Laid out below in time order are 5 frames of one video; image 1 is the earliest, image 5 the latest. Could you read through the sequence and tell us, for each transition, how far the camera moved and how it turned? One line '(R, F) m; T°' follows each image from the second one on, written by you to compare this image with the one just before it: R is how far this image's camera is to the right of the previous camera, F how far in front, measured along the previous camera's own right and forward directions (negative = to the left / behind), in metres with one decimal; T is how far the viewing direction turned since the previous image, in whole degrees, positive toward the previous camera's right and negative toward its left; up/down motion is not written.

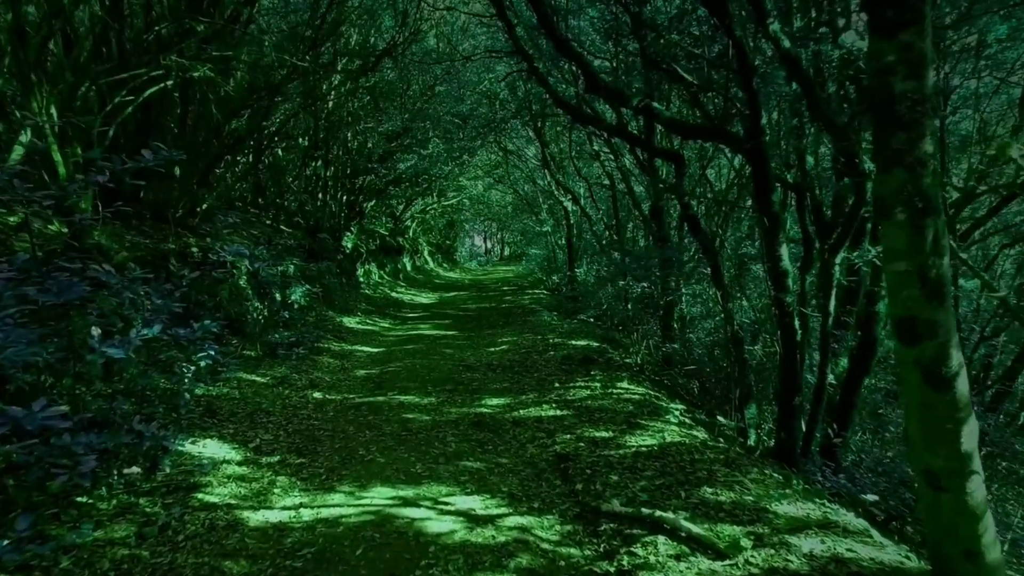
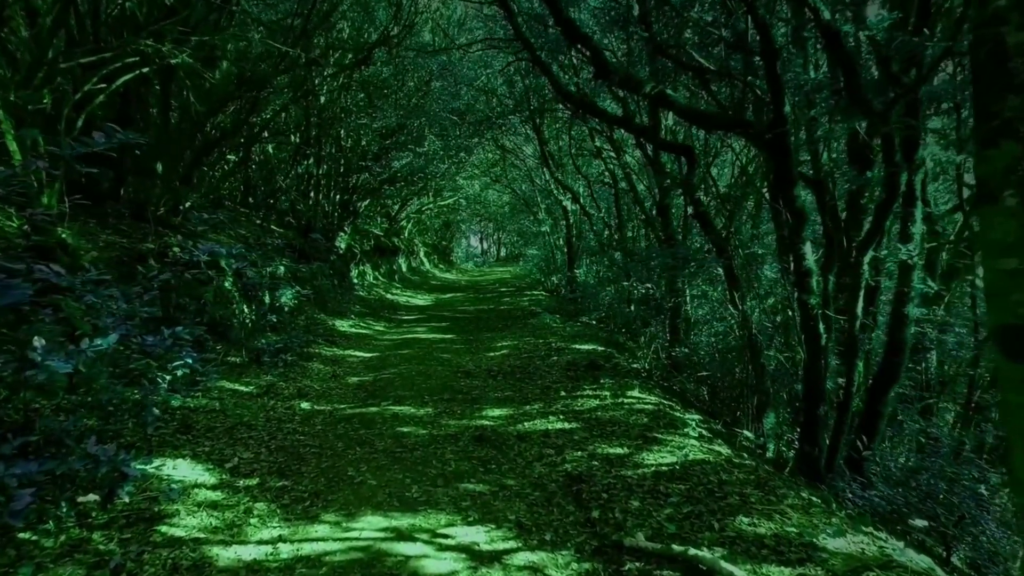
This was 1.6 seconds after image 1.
(-0.1, +0.6) m; 0°
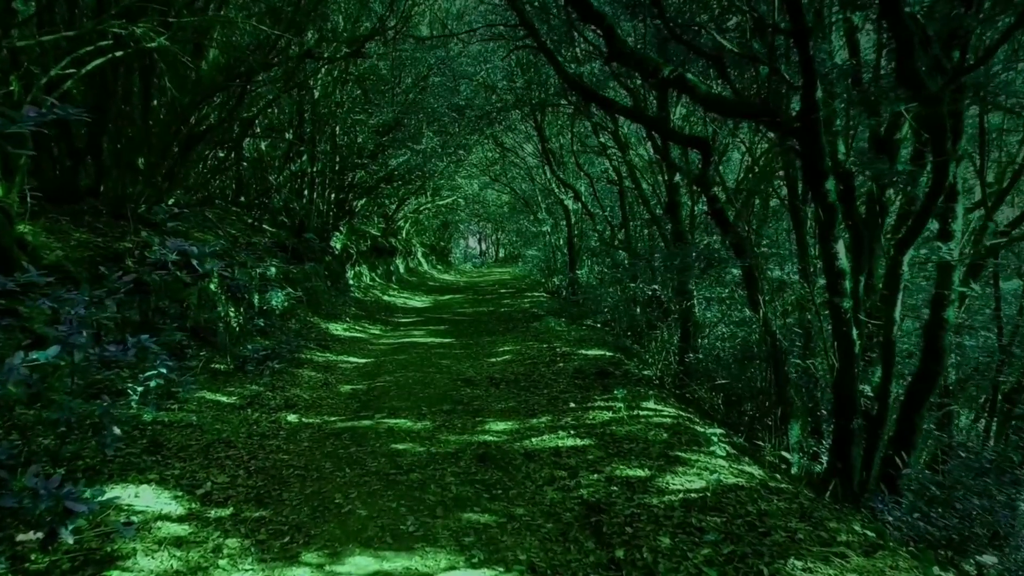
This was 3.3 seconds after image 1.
(-0.1, +0.7) m; 0°
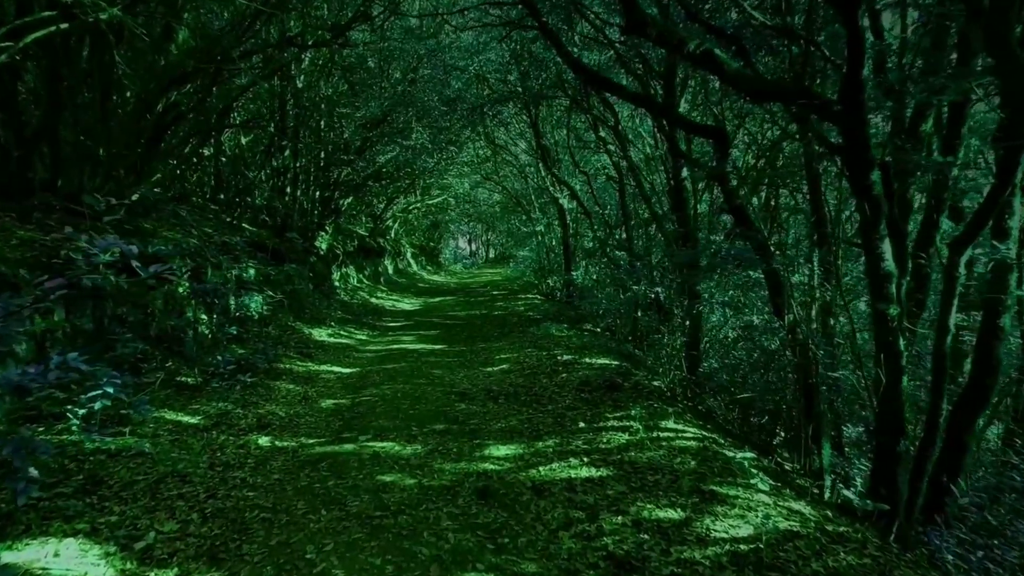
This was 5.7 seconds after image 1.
(-0.2, +0.9) m; +1°
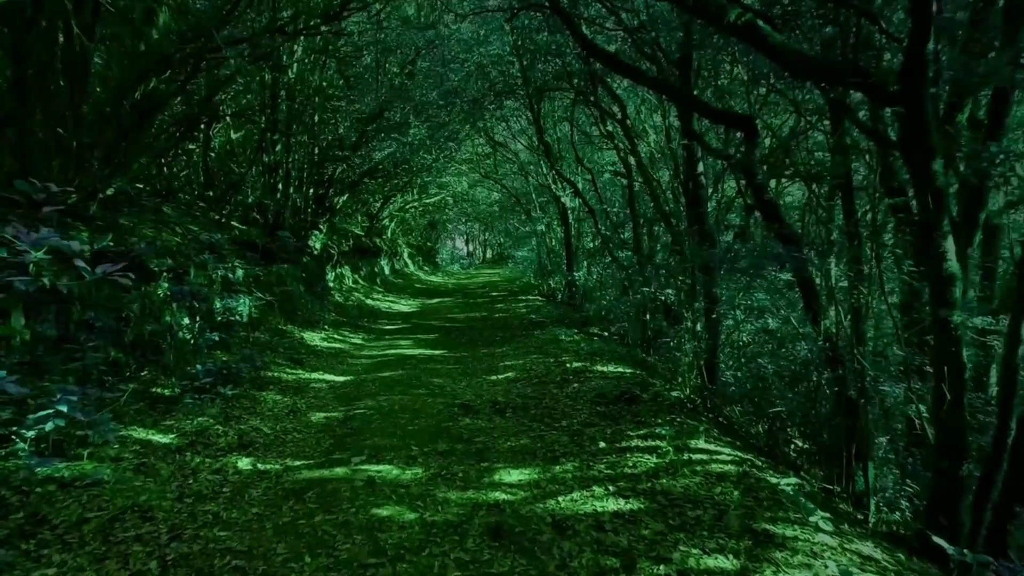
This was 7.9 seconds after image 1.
(-0.2, +0.8) m; 0°
